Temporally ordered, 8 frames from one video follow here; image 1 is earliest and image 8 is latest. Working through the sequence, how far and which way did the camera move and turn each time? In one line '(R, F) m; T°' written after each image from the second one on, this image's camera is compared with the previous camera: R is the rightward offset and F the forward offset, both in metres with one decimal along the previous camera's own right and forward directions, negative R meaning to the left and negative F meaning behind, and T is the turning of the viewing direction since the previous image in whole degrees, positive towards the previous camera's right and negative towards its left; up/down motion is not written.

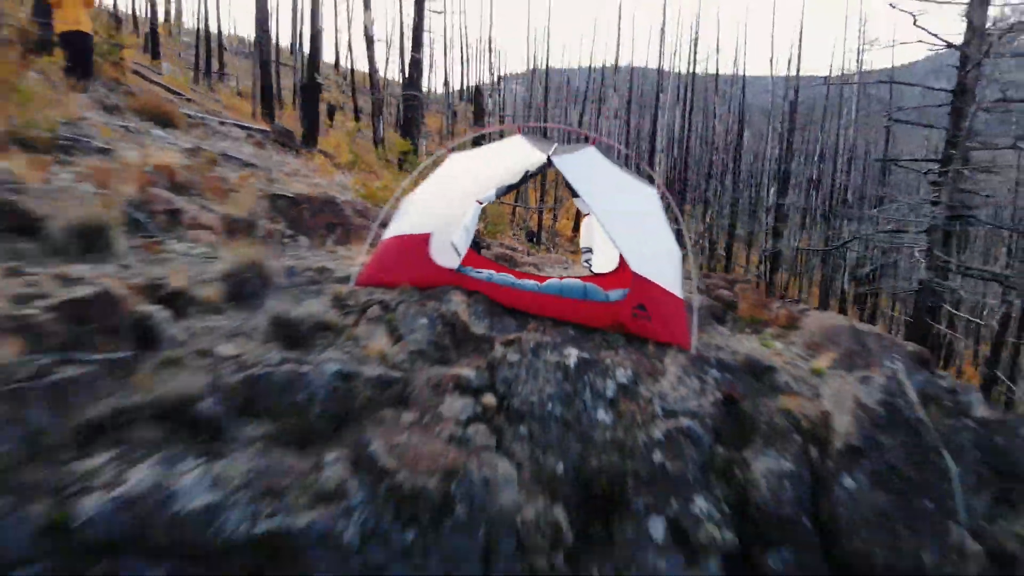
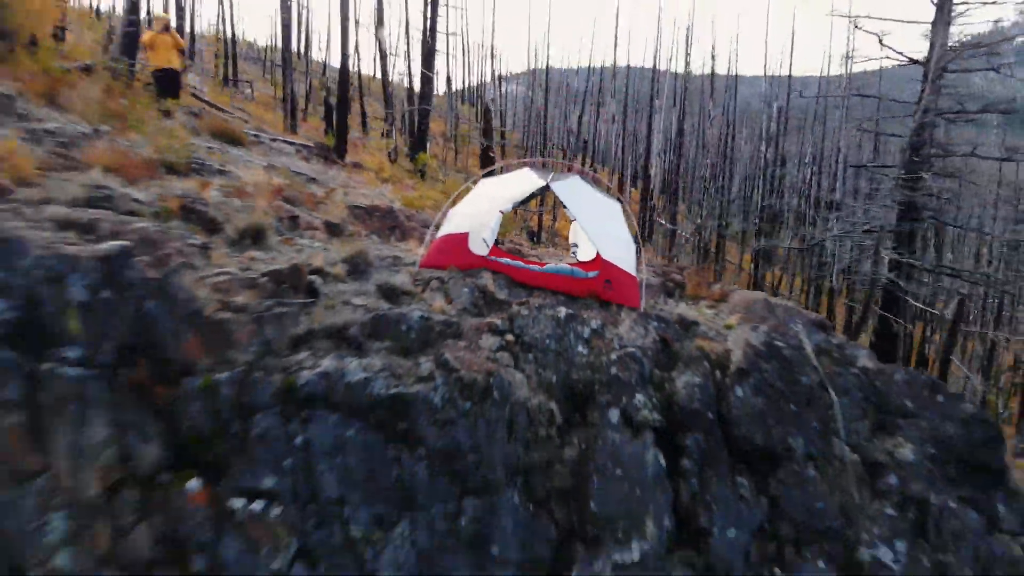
(-0.2, -0.8) m; 0°
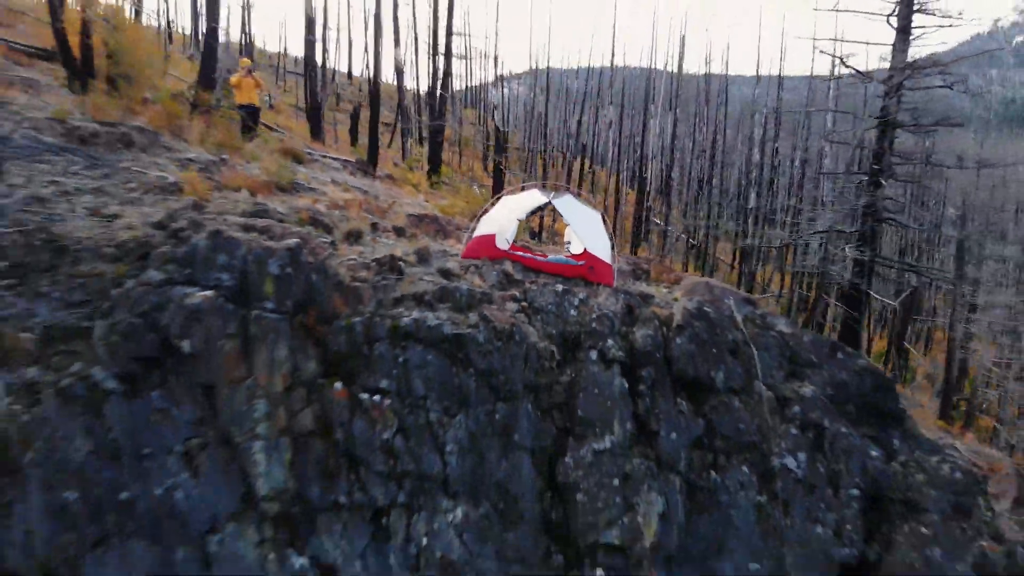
(-0.3, -1.1) m; 0°
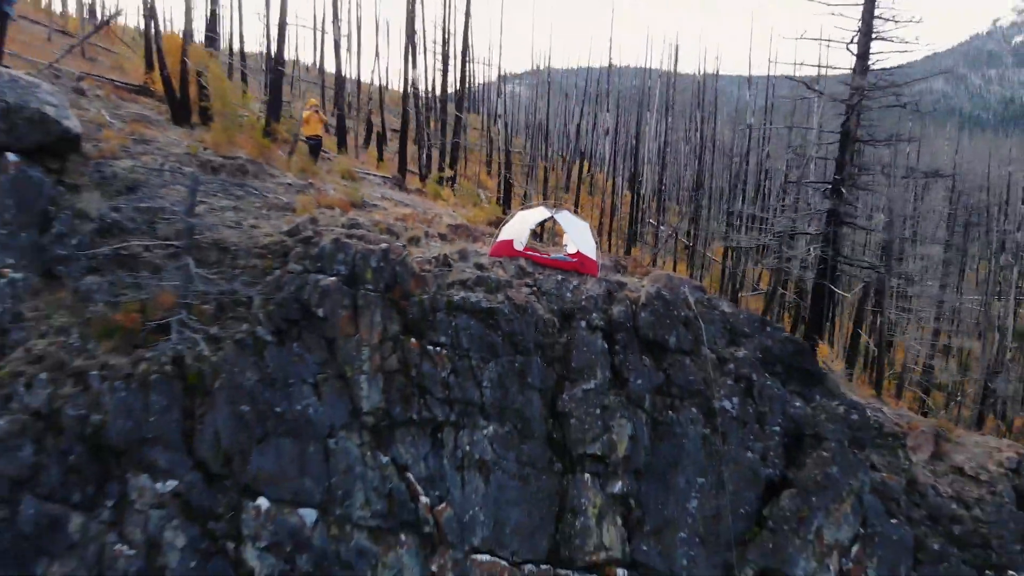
(-0.4, -1.4) m; 0°
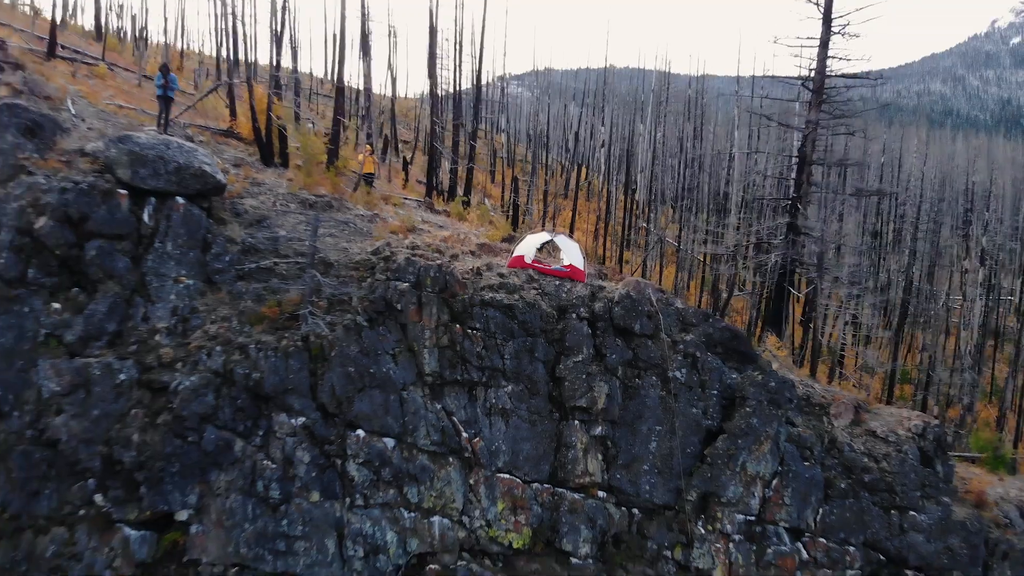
(-0.6, -2.1) m; 0°
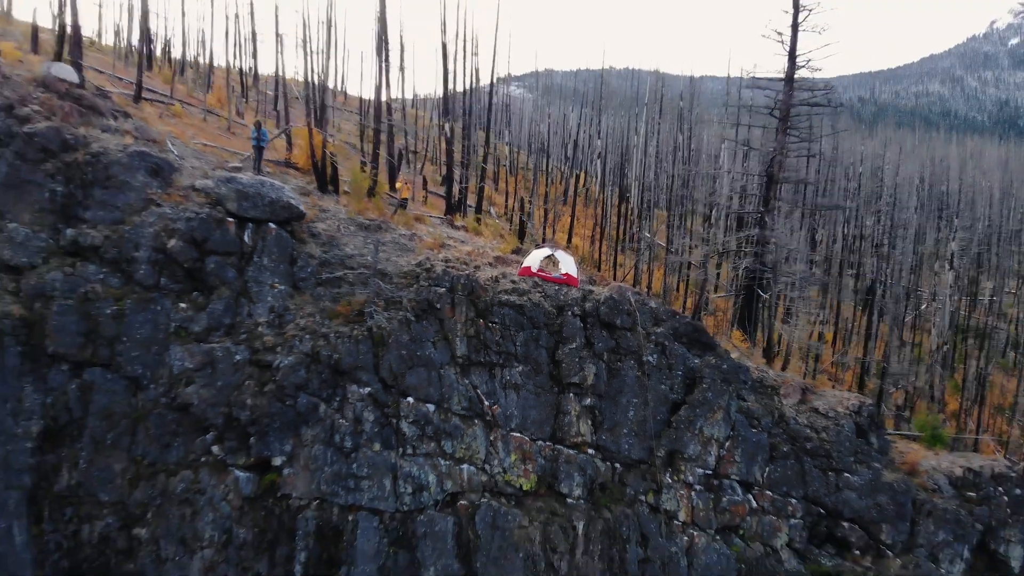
(-0.6, -2.2) m; 0°
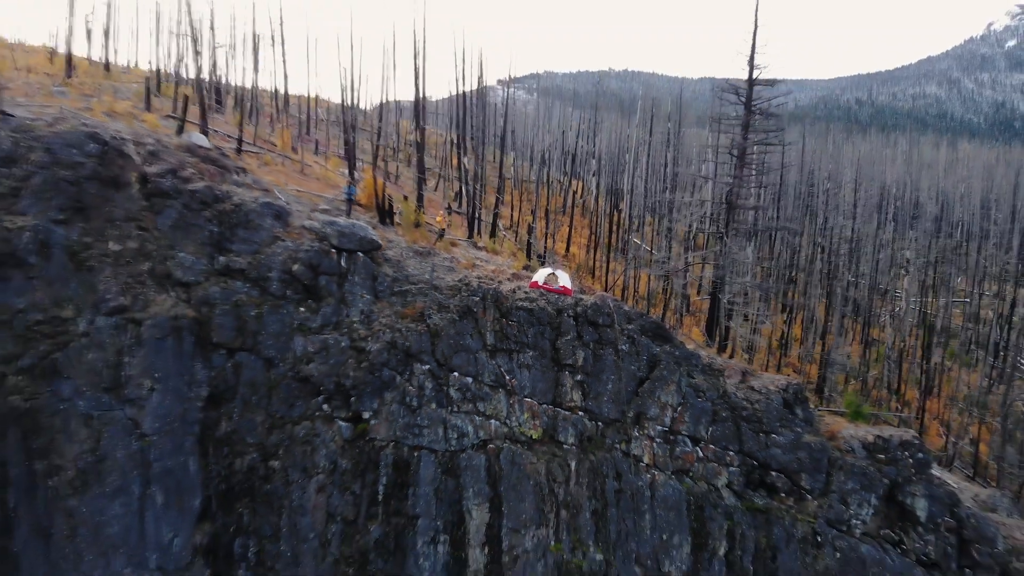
(-1.2, -4.0) m; 0°
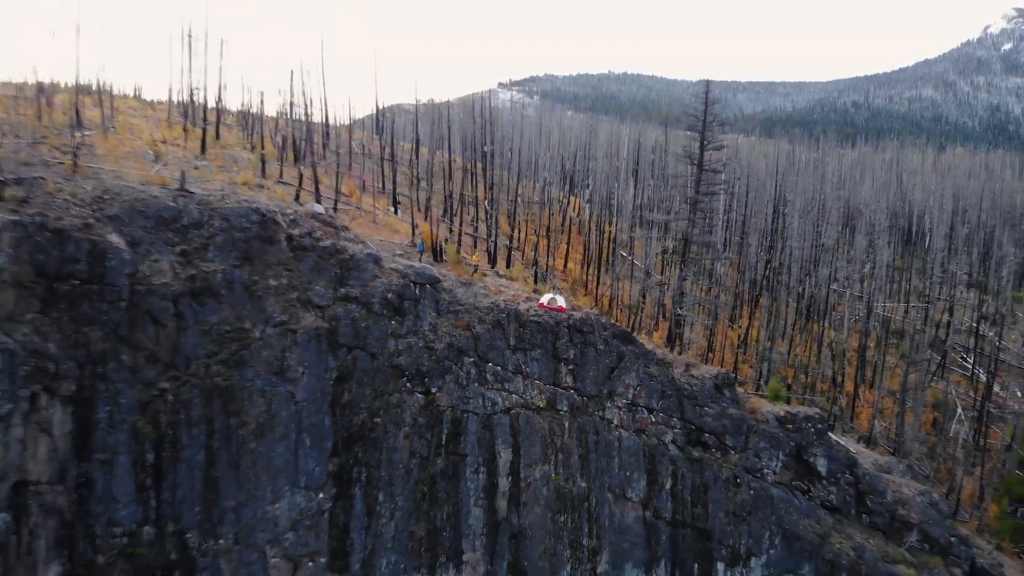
(-1.9, -7.1) m; 0°
